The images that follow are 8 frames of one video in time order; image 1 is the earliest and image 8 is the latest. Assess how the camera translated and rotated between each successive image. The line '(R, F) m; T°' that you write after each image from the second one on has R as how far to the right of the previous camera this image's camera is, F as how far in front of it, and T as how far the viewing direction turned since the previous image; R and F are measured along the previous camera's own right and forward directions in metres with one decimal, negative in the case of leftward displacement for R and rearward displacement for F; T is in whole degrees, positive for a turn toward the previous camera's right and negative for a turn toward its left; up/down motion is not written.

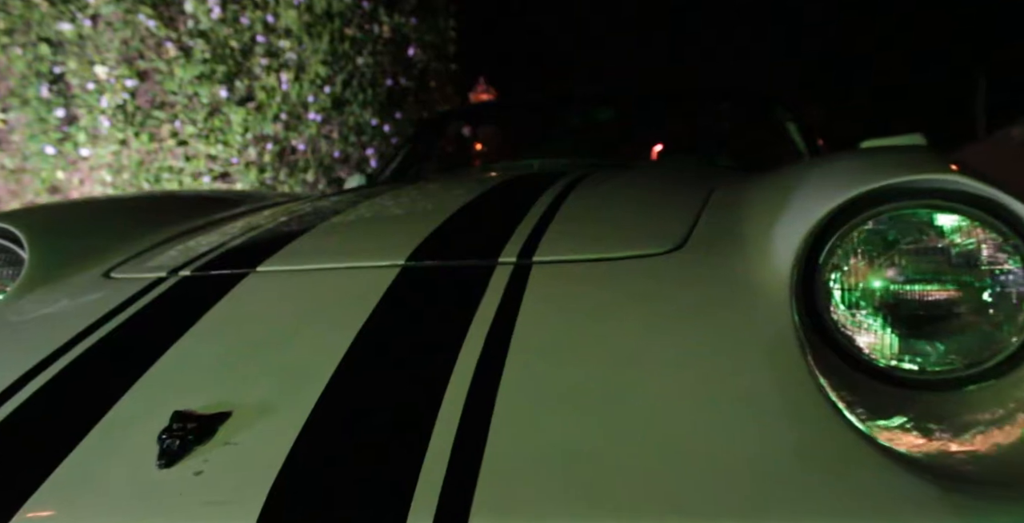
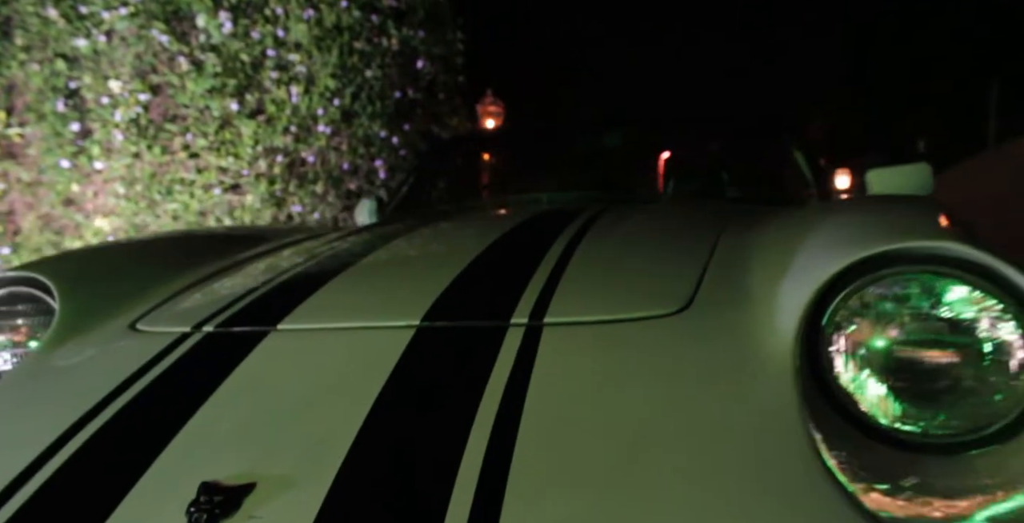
(0.0, 0.0) m; -1°
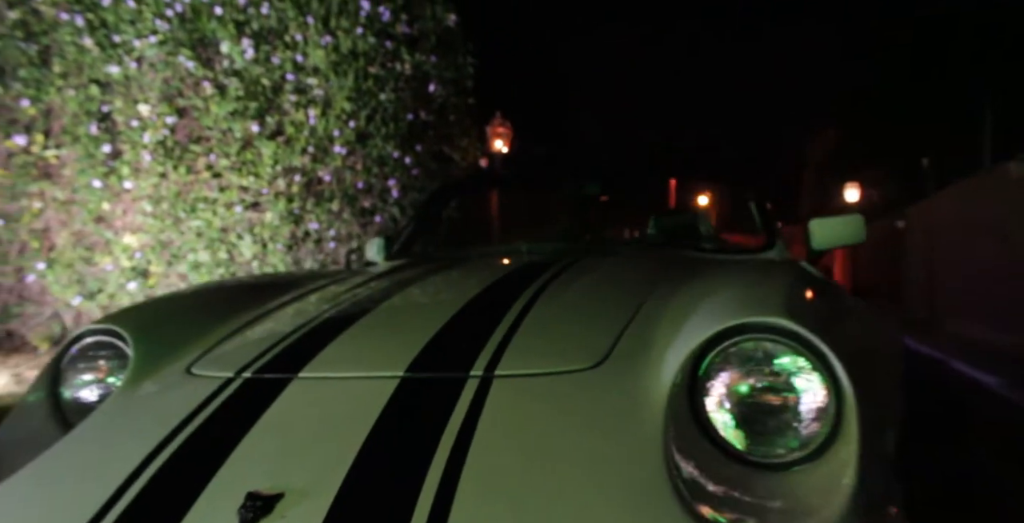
(+0.1, -0.4) m; -1°
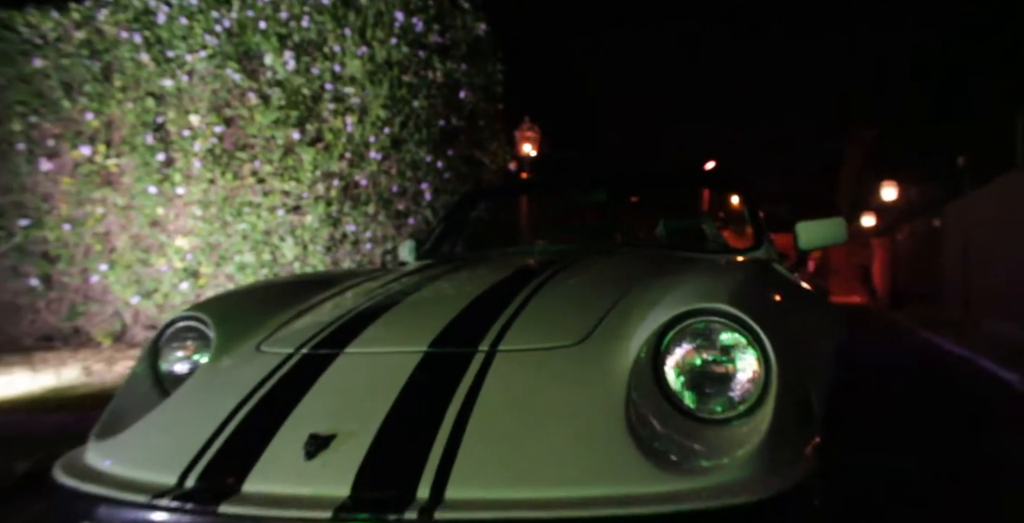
(+0.1, -0.4) m; -3°
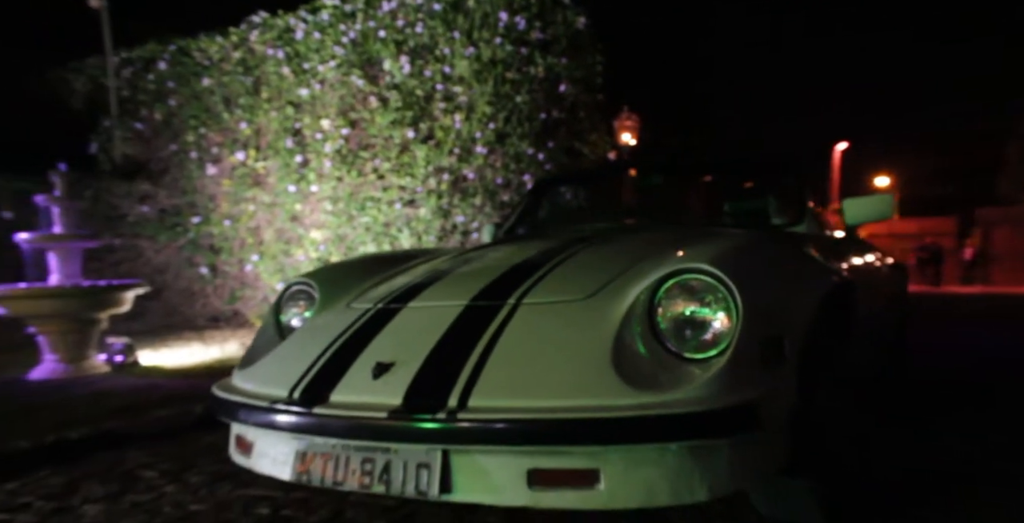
(+0.3, -0.4) m; -10°
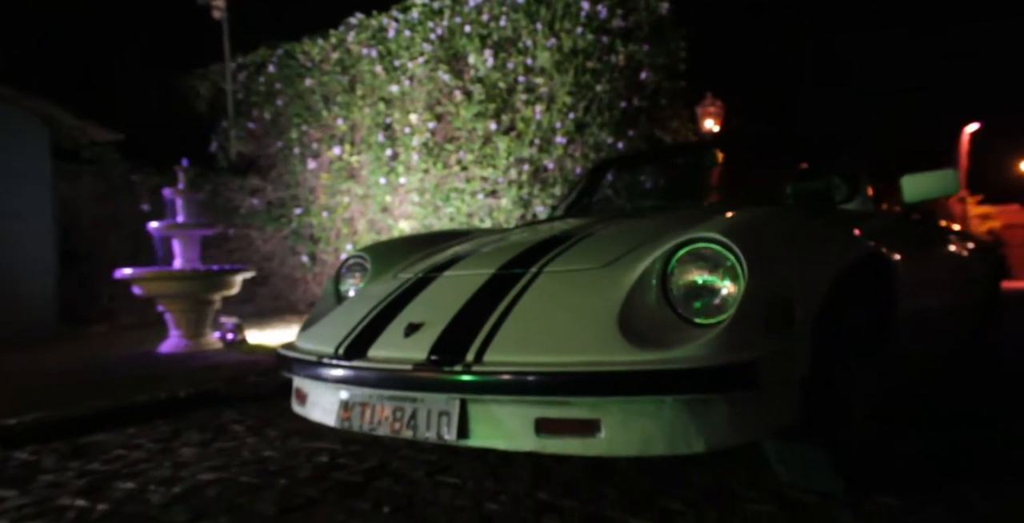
(+0.2, -0.1) m; -8°
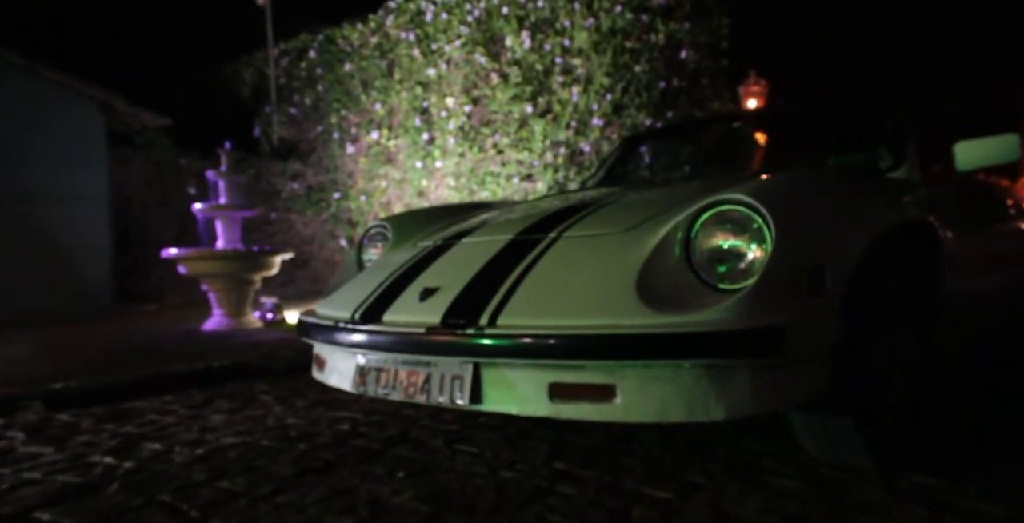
(+0.1, +0.1) m; -3°
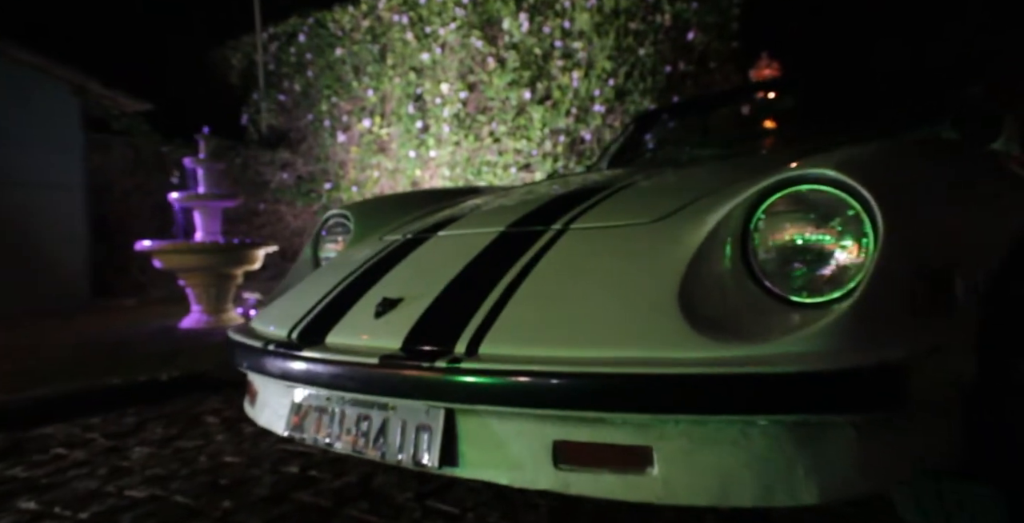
(0.0, +0.6) m; 0°
